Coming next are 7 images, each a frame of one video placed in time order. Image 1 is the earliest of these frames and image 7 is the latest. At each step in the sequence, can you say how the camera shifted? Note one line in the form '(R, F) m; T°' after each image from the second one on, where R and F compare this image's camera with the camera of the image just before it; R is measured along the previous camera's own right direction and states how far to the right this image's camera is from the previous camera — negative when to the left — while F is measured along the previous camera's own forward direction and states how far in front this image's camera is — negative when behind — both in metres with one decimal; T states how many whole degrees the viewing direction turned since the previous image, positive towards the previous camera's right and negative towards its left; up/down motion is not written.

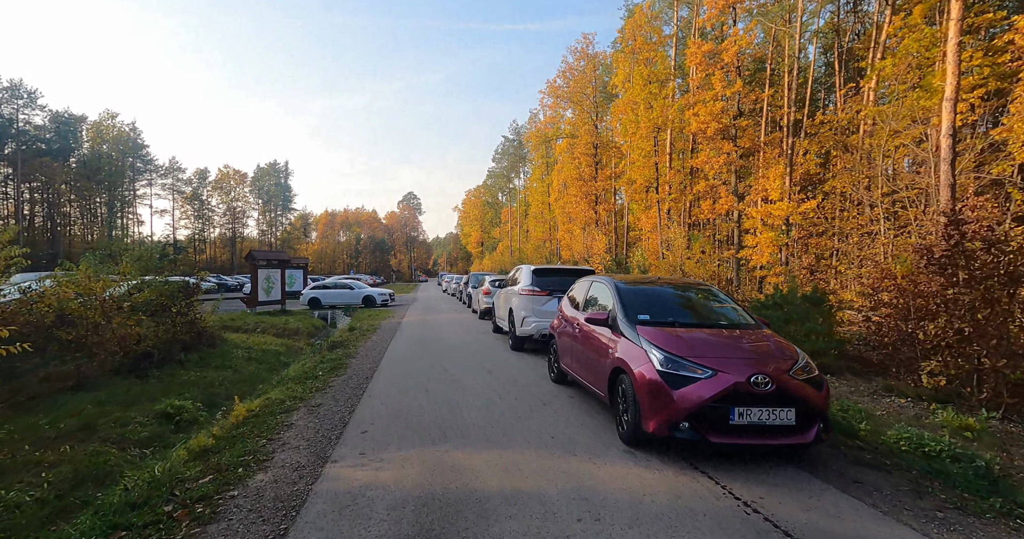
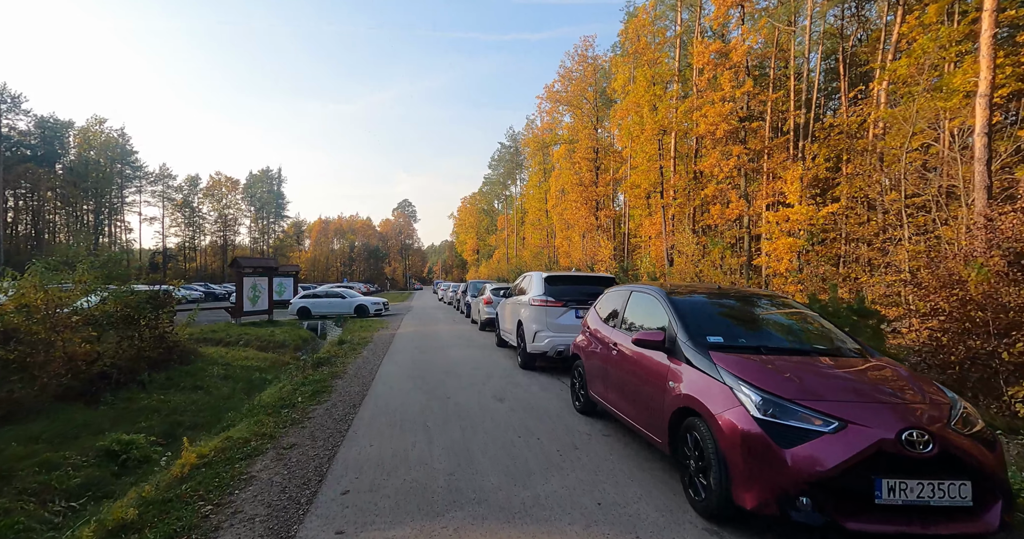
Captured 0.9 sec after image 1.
(-0.2, +1.0) m; +1°
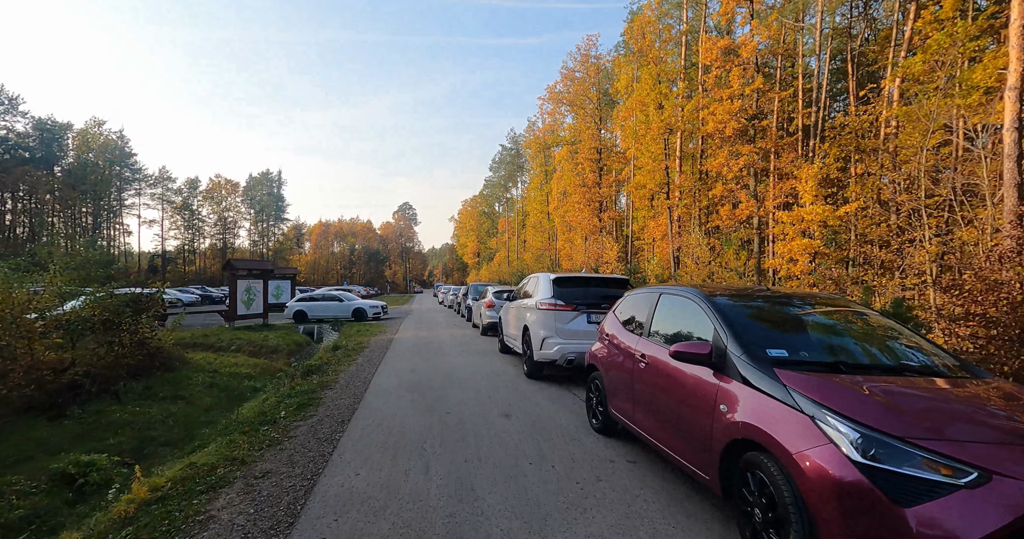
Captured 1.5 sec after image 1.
(-0.1, +0.6) m; 0°
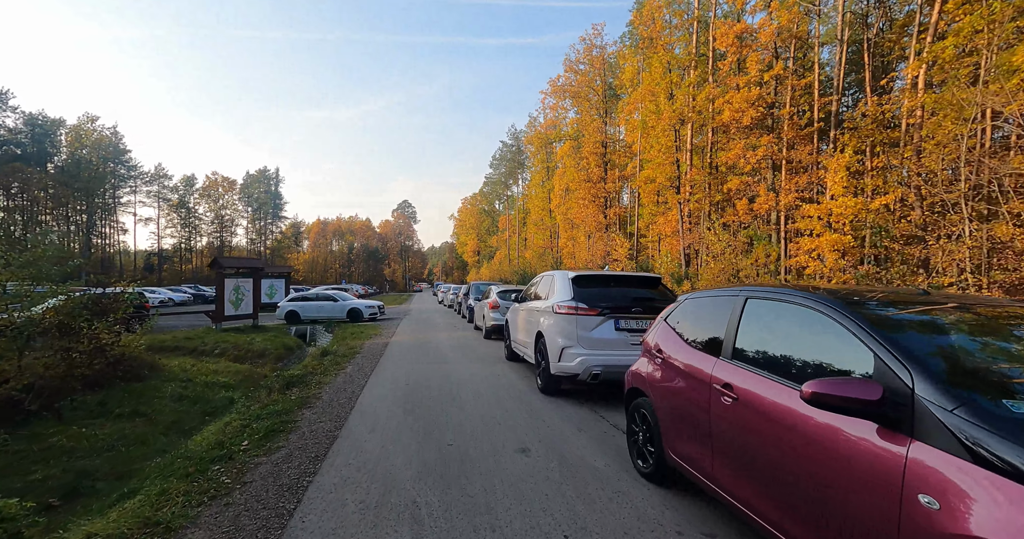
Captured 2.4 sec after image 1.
(-0.2, +1.1) m; 0°
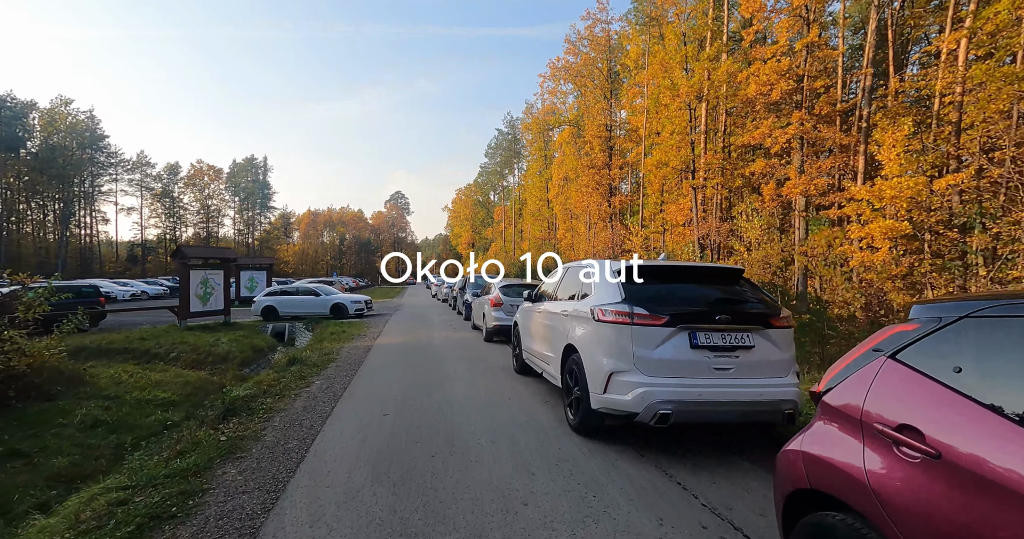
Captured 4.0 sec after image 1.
(-0.3, +1.9) m; +1°
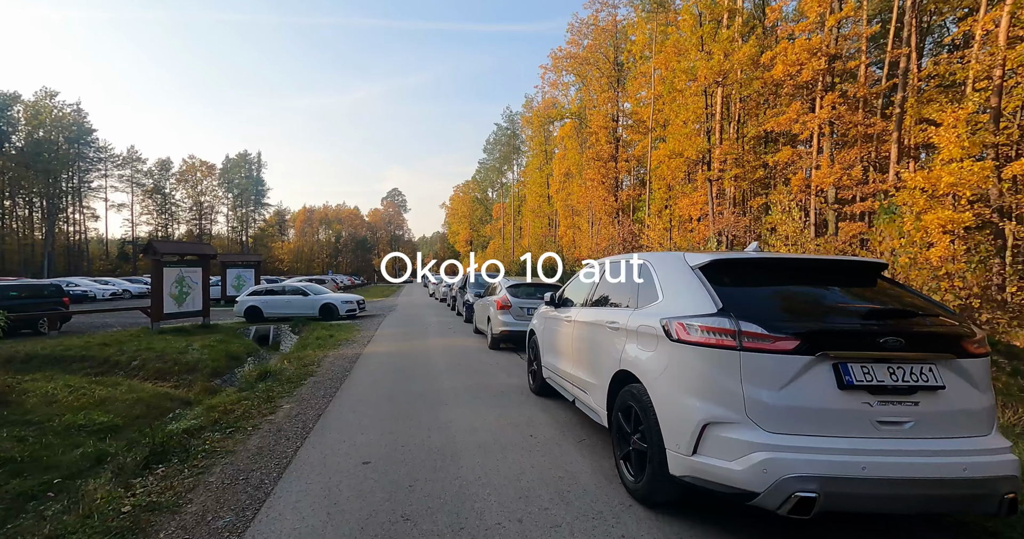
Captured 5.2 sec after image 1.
(-0.2, +1.4) m; 0°
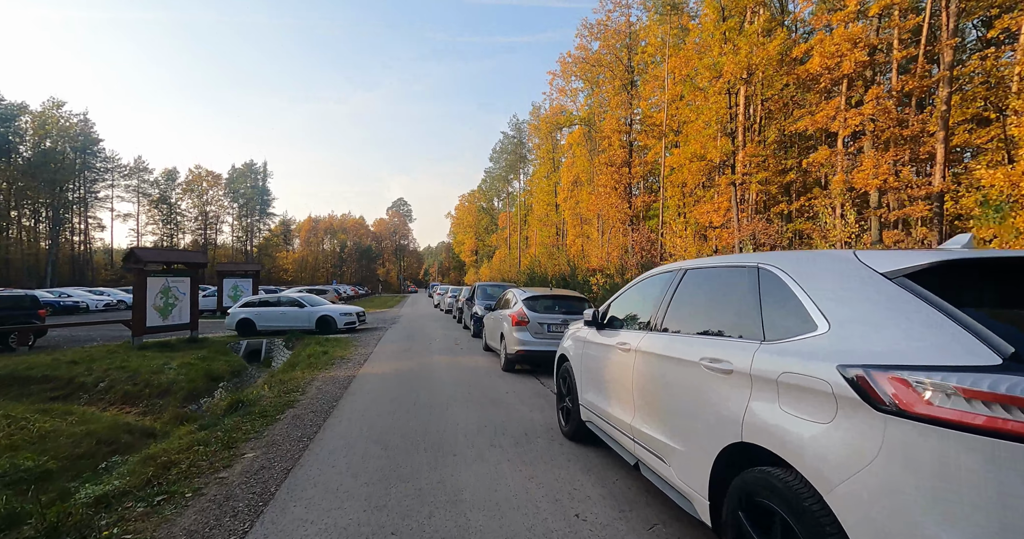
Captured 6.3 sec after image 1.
(-0.2, +1.3) m; -1°
